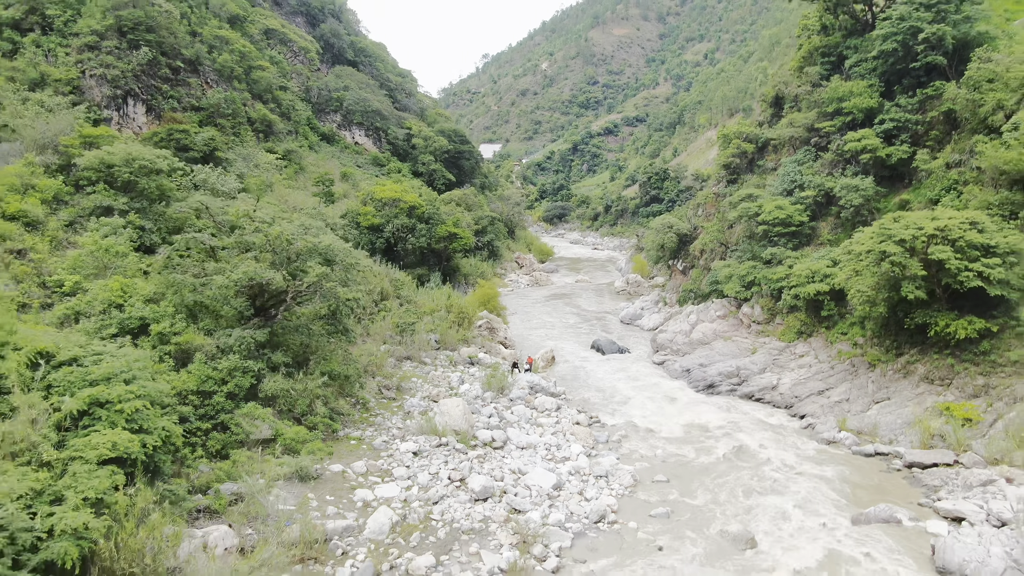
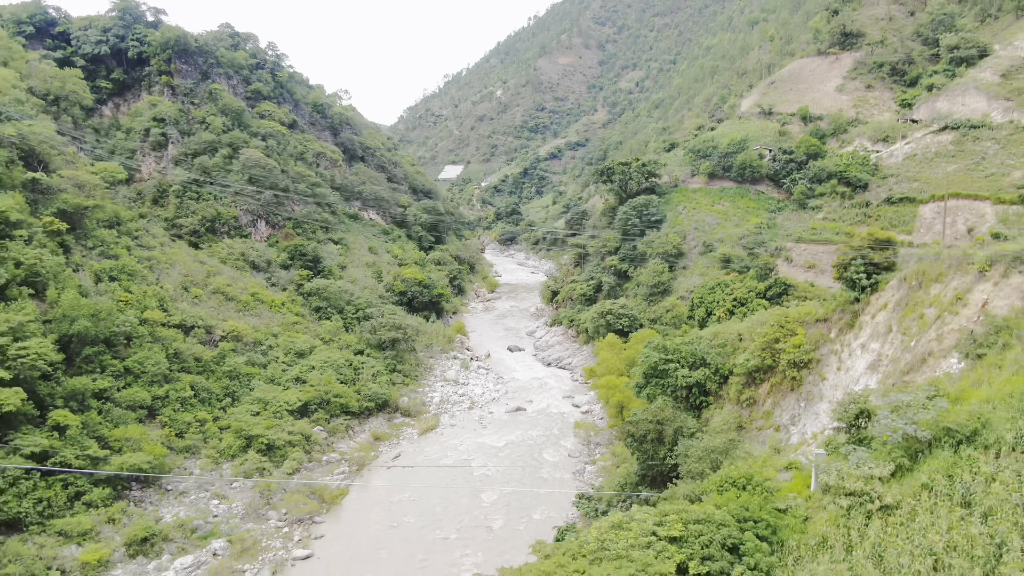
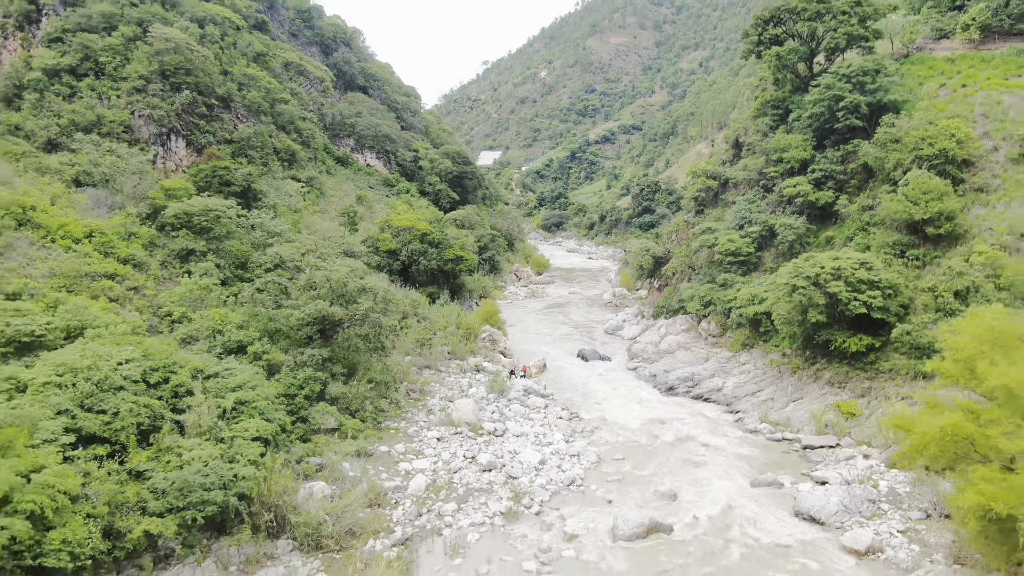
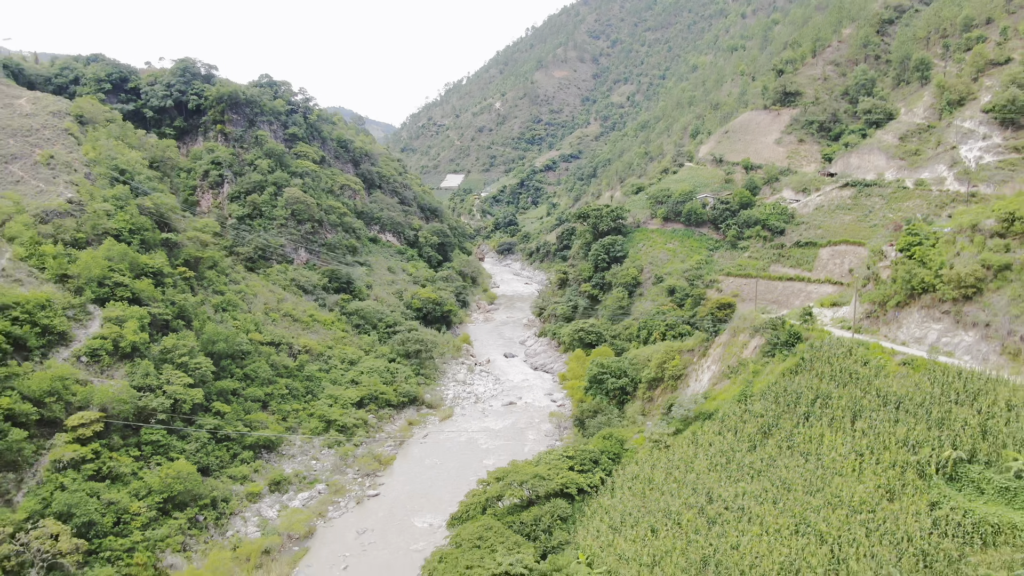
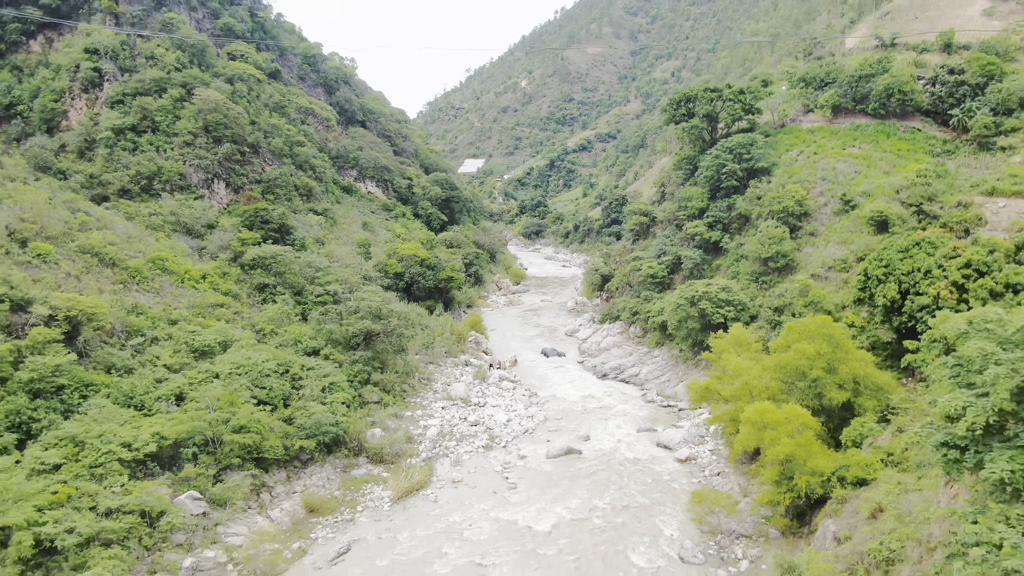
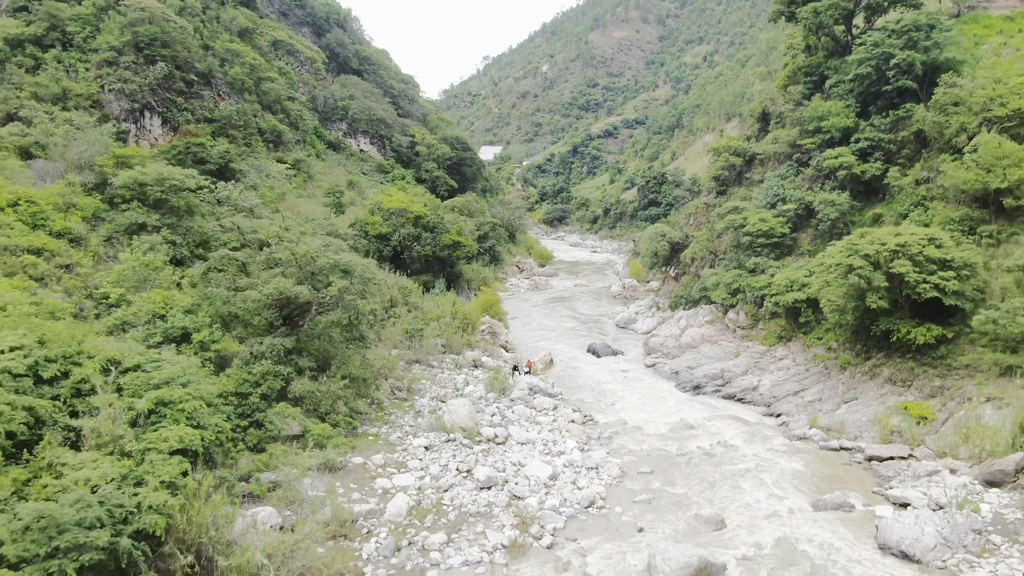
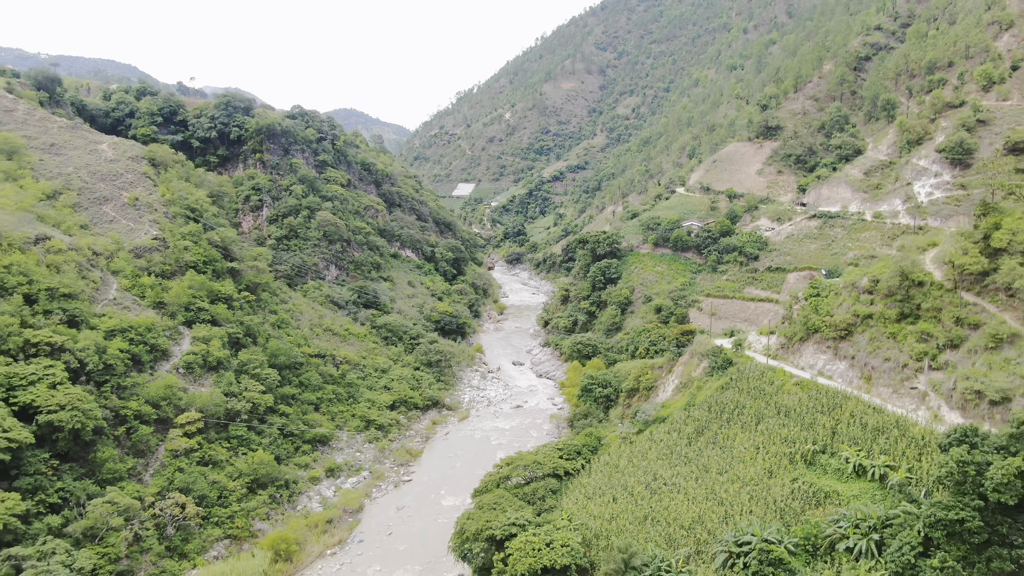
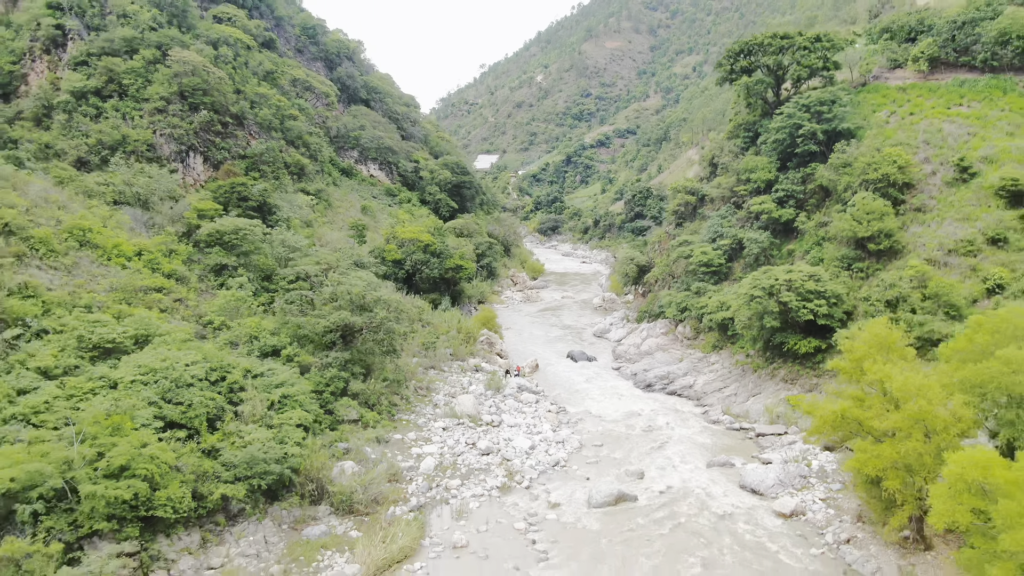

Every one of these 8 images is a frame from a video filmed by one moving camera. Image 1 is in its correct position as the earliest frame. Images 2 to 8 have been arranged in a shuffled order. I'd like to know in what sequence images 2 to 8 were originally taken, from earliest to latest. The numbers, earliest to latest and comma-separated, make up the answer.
6, 3, 8, 5, 2, 4, 7
